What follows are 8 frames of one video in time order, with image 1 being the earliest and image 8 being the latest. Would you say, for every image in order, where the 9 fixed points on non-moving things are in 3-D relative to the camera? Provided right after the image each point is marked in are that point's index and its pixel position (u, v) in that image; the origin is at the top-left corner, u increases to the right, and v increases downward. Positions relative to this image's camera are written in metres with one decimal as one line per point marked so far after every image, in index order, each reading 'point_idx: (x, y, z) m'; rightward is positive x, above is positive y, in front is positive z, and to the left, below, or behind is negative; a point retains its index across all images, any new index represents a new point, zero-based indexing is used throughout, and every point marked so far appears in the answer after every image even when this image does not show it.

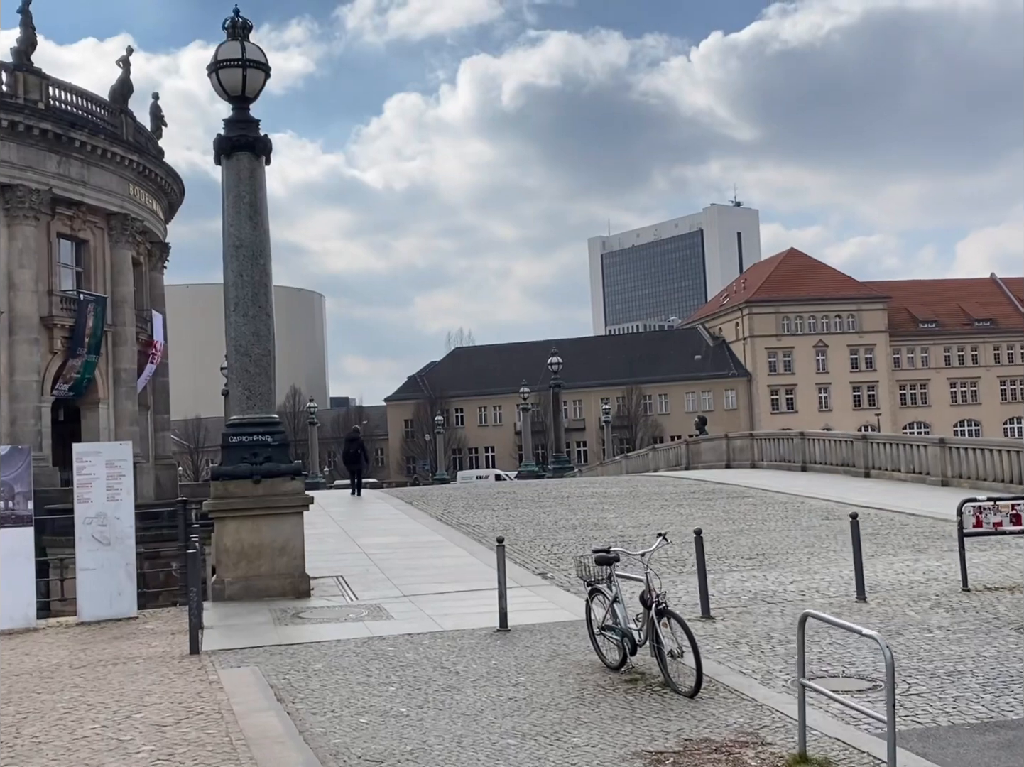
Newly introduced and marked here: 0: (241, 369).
0: (-3.3, +0.2, +14.4) m
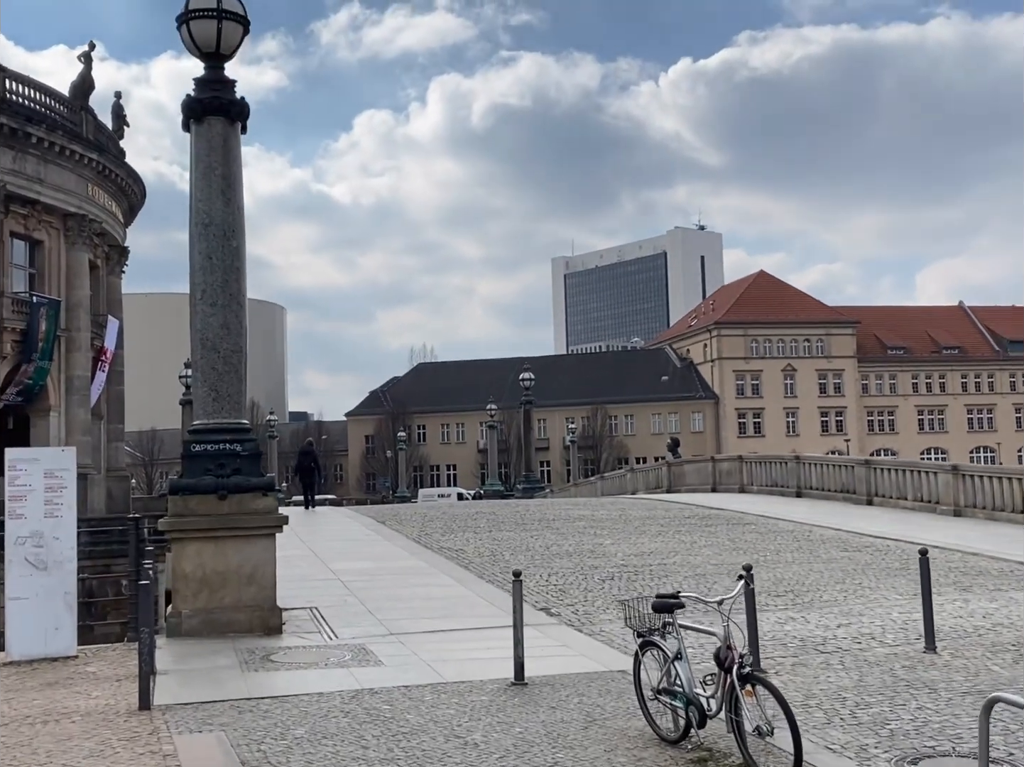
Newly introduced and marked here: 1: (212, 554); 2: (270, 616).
0: (-3.1, +0.2, +12.4) m
1: (-3.0, -1.7, +12.1) m
2: (-2.5, -2.4, +12.2) m
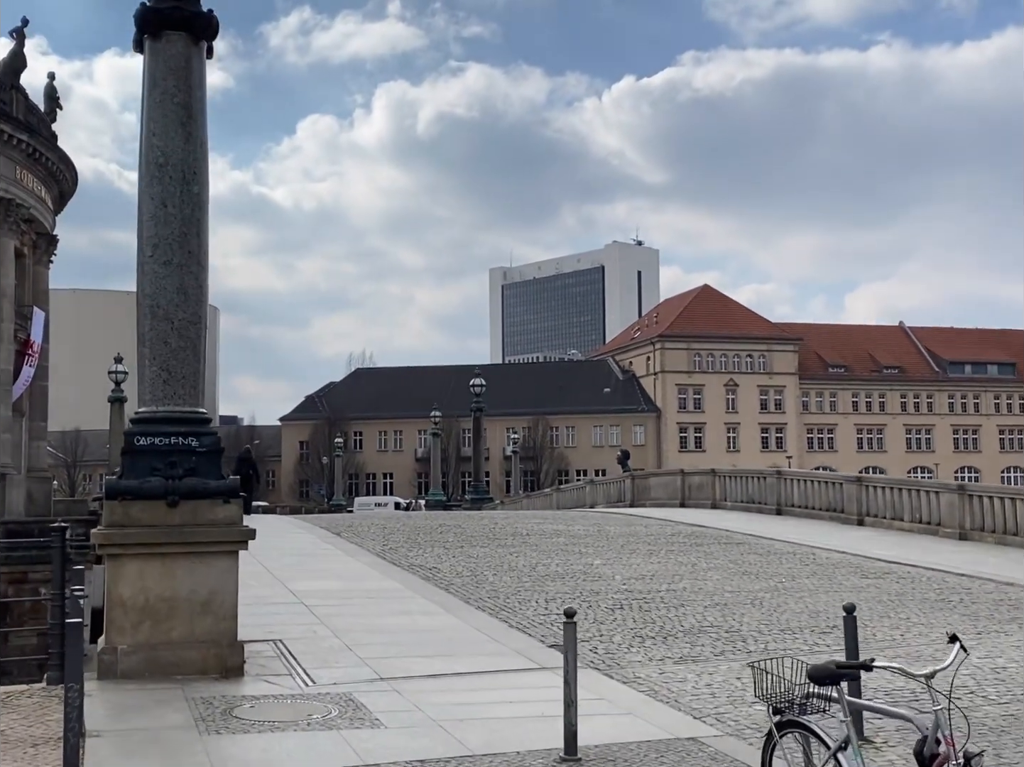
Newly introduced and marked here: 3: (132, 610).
0: (-2.9, +0.4, +10.0) m
1: (-2.8, -1.5, +9.6) m
2: (-2.3, -2.2, +9.7) m
3: (-3.0, -1.8, +9.6) m
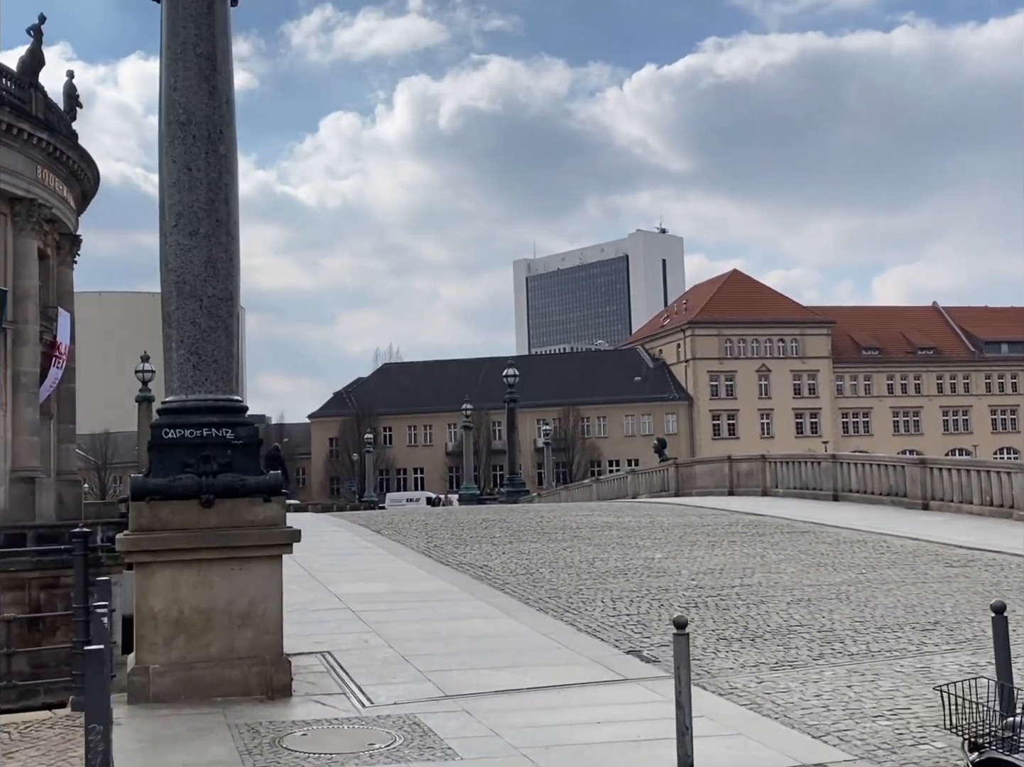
0: (-2.4, +0.5, +8.9) m
1: (-2.3, -1.4, +8.5) m
2: (-1.7, -2.1, +8.6) m
3: (-2.5, -1.7, +8.5) m
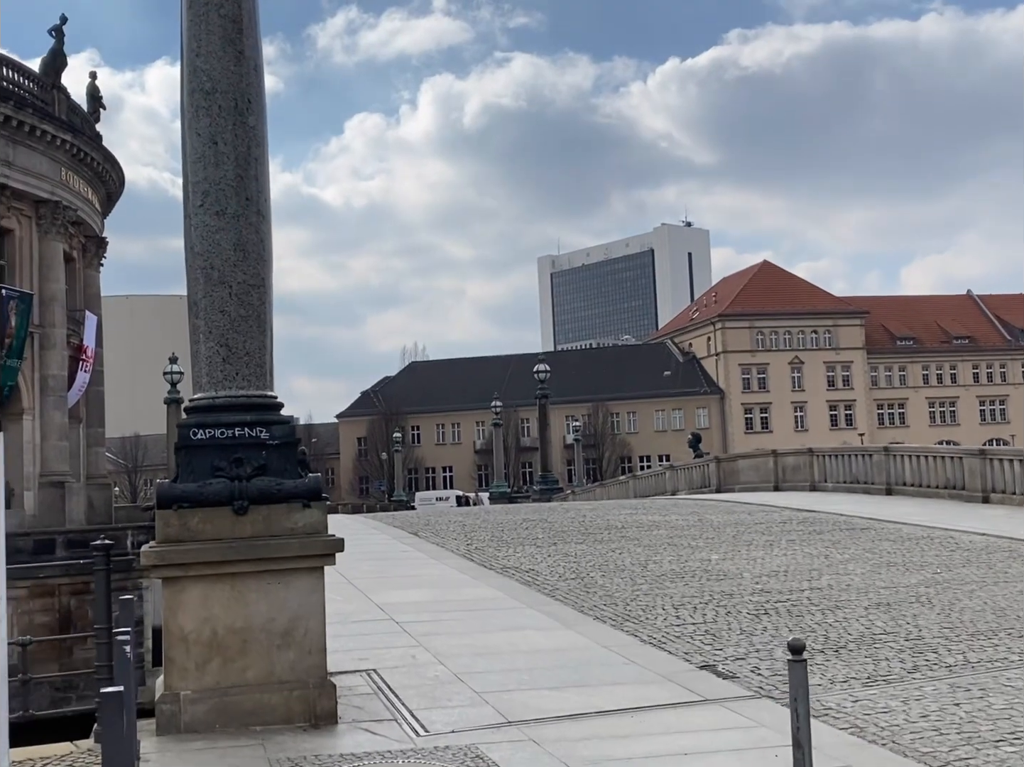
0: (-2.0, +0.5, +8.0) m
1: (-1.8, -1.4, +7.7) m
2: (-1.3, -2.0, +7.8) m
3: (-2.0, -1.7, +7.6) m
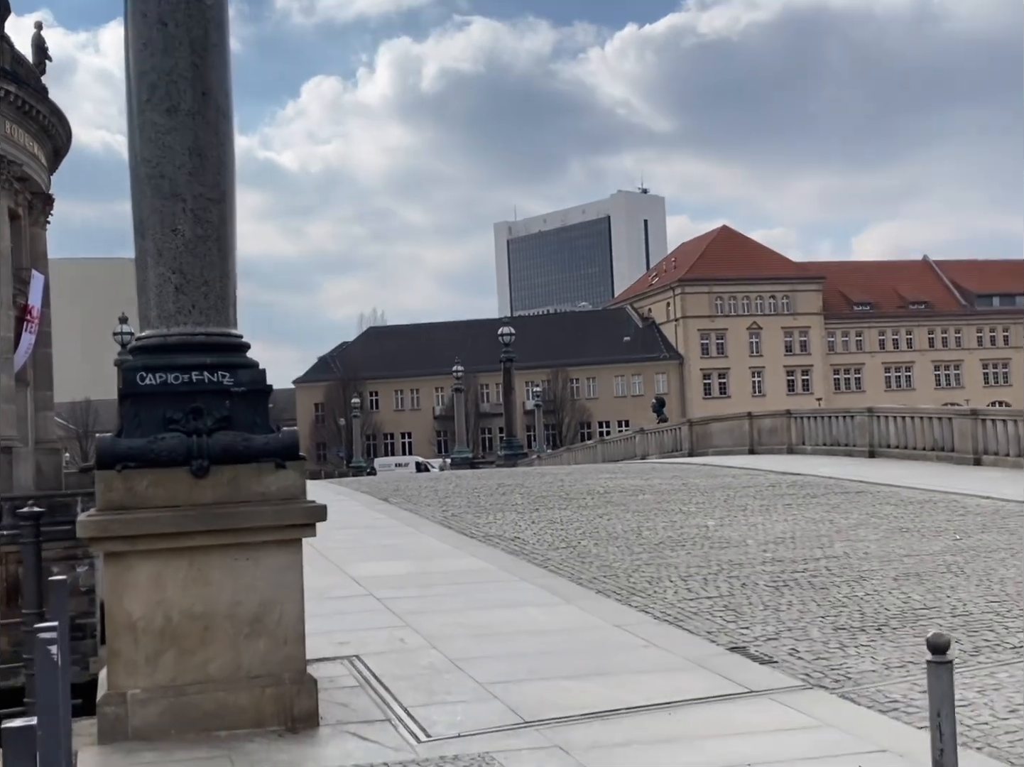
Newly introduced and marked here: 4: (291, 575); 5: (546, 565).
0: (-1.9, +0.9, +6.6) m
1: (-1.7, -1.1, +6.4) m
2: (-1.2, -1.7, +6.5) m
3: (-1.9, -1.3, +6.3) m
4: (-1.2, -1.0, +6.6) m
5: (+0.3, -1.8, +12.1) m
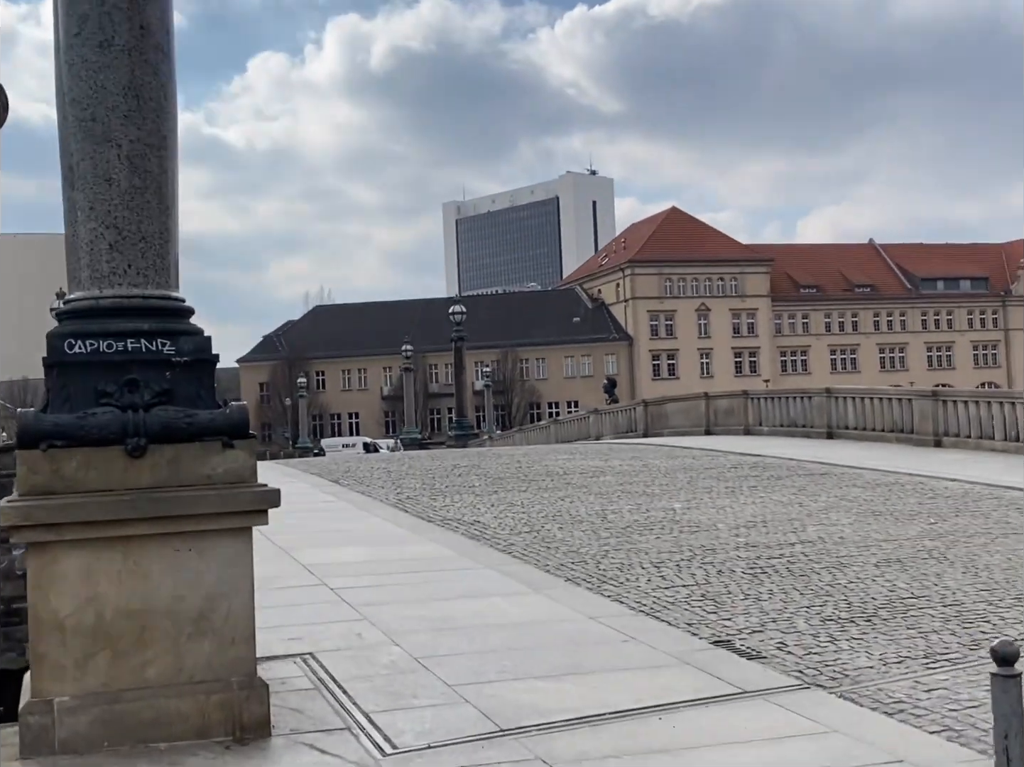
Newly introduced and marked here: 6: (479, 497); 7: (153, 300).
0: (-2.0, +1.1, +5.9) m
1: (-1.8, -0.9, +5.6) m
2: (-1.3, -1.5, +5.8) m
3: (-2.0, -1.2, +5.6) m
4: (-1.3, -0.9, +5.9) m
5: (0.0, -1.6, +11.5) m
6: (-0.4, -1.5, +15.8) m
7: (-1.8, +0.4, +6.0) m
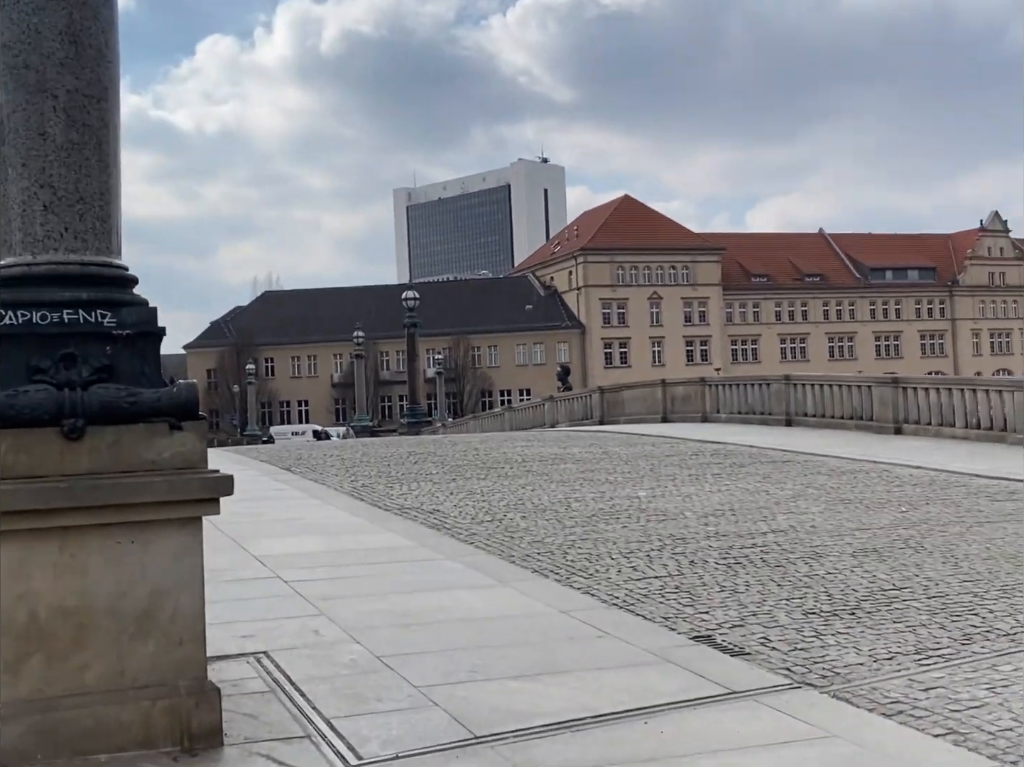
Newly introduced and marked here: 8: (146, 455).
0: (-2.1, +1.2, +5.3) m
1: (-1.9, -0.8, +5.1) m
2: (-1.4, -1.4, +5.3) m
3: (-2.1, -1.1, +5.0) m
4: (-1.4, -0.8, +5.3) m
5: (-0.4, -1.4, +11.0) m
6: (-1.0, -1.3, +15.3) m
7: (-1.9, +0.5, +5.4) m
8: (-1.6, -0.3, +5.3) m
